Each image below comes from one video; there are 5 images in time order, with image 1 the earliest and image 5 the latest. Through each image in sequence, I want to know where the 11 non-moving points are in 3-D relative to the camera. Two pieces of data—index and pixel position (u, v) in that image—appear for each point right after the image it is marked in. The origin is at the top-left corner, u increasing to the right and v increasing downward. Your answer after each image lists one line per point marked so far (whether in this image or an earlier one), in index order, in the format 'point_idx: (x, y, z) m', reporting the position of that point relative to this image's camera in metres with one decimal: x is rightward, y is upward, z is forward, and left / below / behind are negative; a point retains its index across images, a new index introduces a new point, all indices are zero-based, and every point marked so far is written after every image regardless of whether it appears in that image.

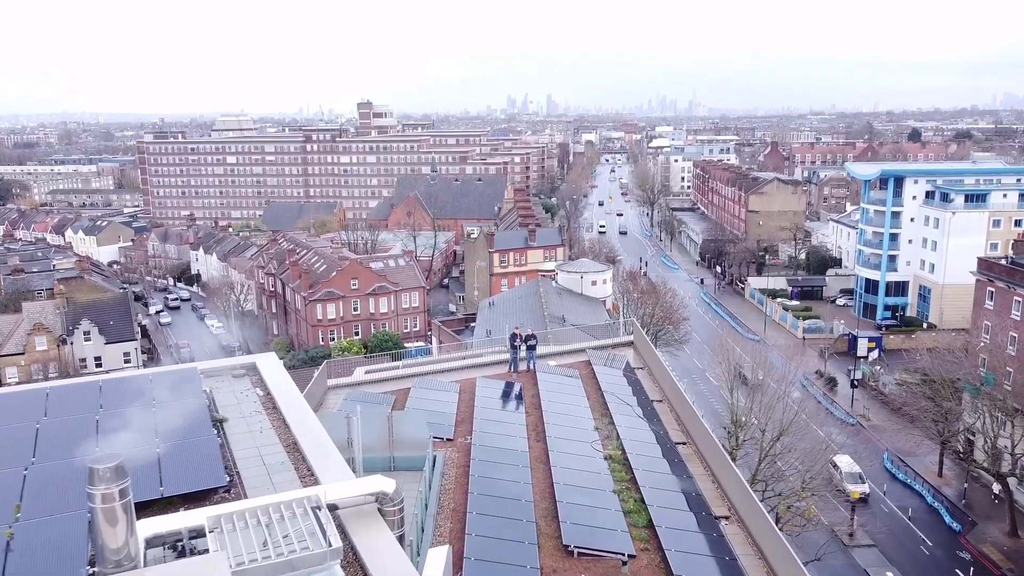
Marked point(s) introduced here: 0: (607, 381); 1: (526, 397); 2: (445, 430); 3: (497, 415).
0: (+1.7, -1.7, +14.5) m
1: (+0.2, -2.0, +14.2) m
2: (-1.1, -2.2, +12.3) m
3: (-0.3, -2.0, +12.9) m
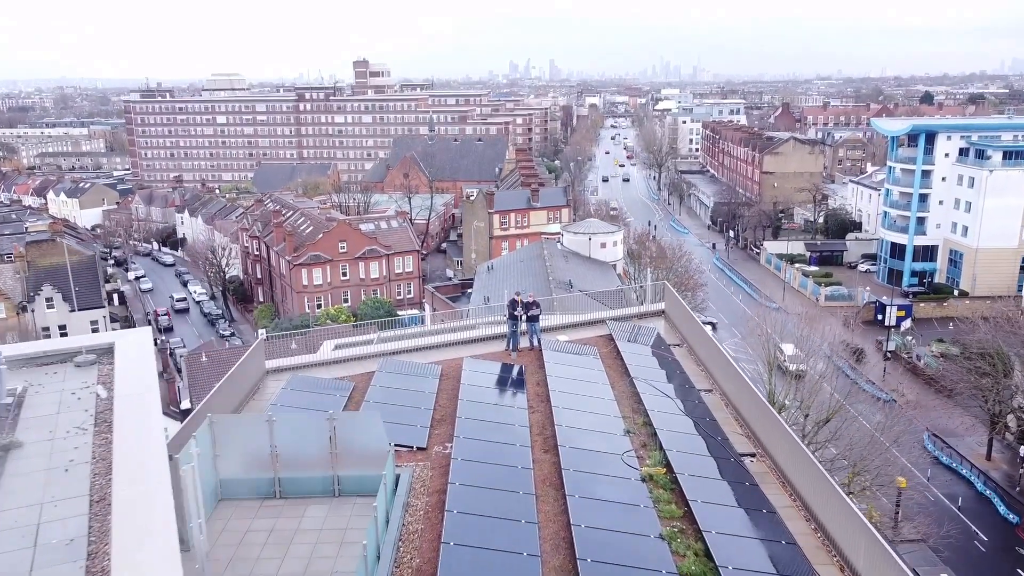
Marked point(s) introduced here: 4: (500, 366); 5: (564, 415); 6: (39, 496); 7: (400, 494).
0: (+1.7, -1.1, +11.0) m
1: (+0.2, -1.3, +10.7) m
2: (-1.1, -1.6, +8.8) m
3: (-0.3, -1.4, +9.3) m
4: (-0.2, -1.1, +11.1) m
5: (+0.6, -1.4, +9.1) m
6: (-2.6, -1.2, +4.4) m
7: (-1.1, -2.0, +7.7) m
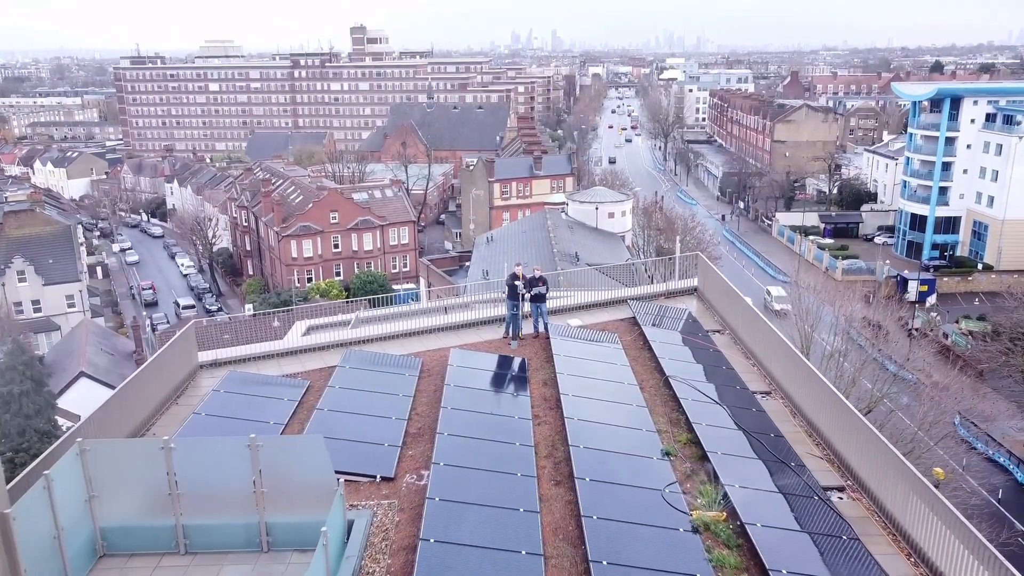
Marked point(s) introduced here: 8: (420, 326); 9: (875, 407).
0: (+1.7, -0.8, +8.6) m
1: (+0.2, -1.0, +8.4) m
2: (-1.1, -1.4, +6.5) m
3: (-0.3, -1.2, +7.1) m
4: (-0.2, -0.8, +8.8) m
5: (+0.6, -1.2, +6.8) m
6: (-2.6, -1.1, +2.1) m
7: (-1.1, -1.8, +5.4) m
8: (-1.2, -0.5, +10.5) m
9: (+8.3, -2.7, +18.2) m
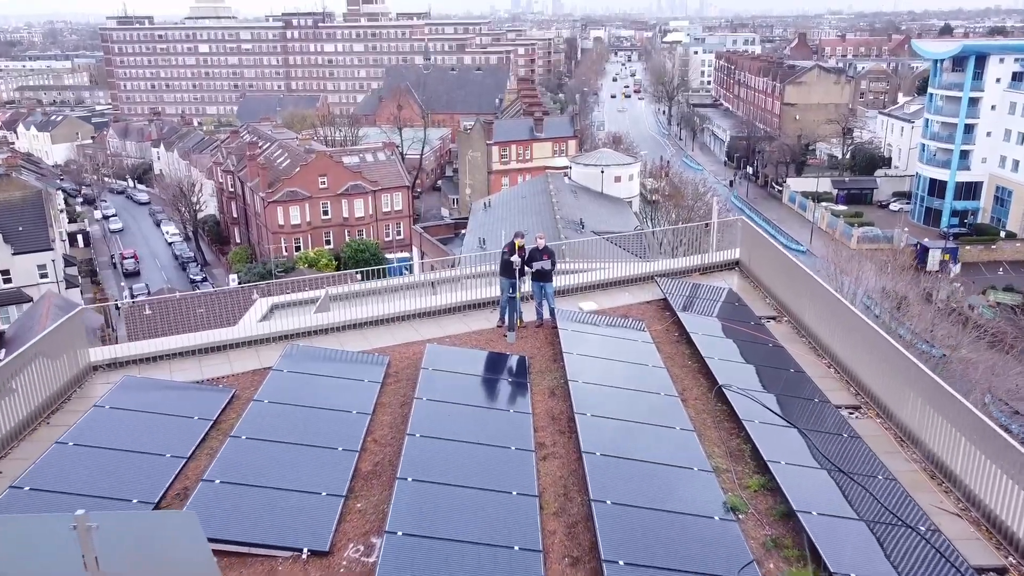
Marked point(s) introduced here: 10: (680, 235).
0: (+1.7, -0.6, +6.5) m
1: (+0.2, -0.8, +6.3) m
2: (-1.1, -1.3, +4.4) m
3: (-0.3, -1.0, +5.0) m
4: (-0.2, -0.6, +6.7) m
5: (+0.6, -1.1, +4.7) m
6: (-2.7, -1.1, 0.0) m
7: (-1.1, -1.7, +3.3) m
8: (-1.2, -0.2, +8.4) m
9: (+8.3, -2.1, +16.2) m
10: (+1.9, +0.7, +9.7) m
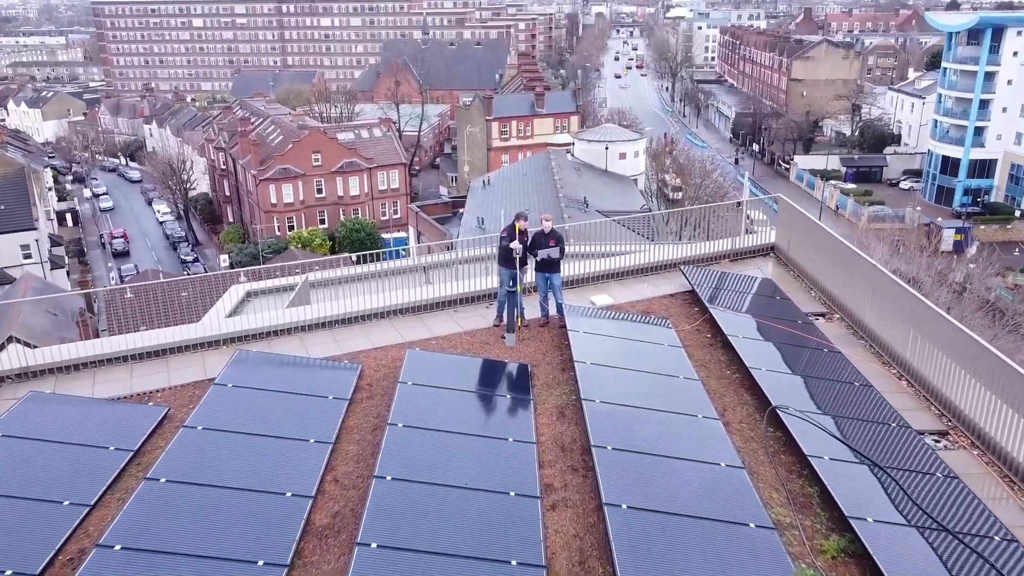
0: (+1.7, -0.5, +5.4) m
1: (+0.2, -0.8, +5.1) m
2: (-1.1, -1.3, +3.2) m
3: (-0.3, -1.0, +3.8) m
4: (-0.2, -0.5, +5.5) m
5: (+0.6, -1.1, +3.5) m
6: (-2.7, -1.3, -1.1) m
7: (-1.1, -1.8, +2.2) m
8: (-1.3, -0.1, +7.2) m
9: (+8.3, -1.8, +15.0) m
10: (+1.9, +0.8, +8.5) m
